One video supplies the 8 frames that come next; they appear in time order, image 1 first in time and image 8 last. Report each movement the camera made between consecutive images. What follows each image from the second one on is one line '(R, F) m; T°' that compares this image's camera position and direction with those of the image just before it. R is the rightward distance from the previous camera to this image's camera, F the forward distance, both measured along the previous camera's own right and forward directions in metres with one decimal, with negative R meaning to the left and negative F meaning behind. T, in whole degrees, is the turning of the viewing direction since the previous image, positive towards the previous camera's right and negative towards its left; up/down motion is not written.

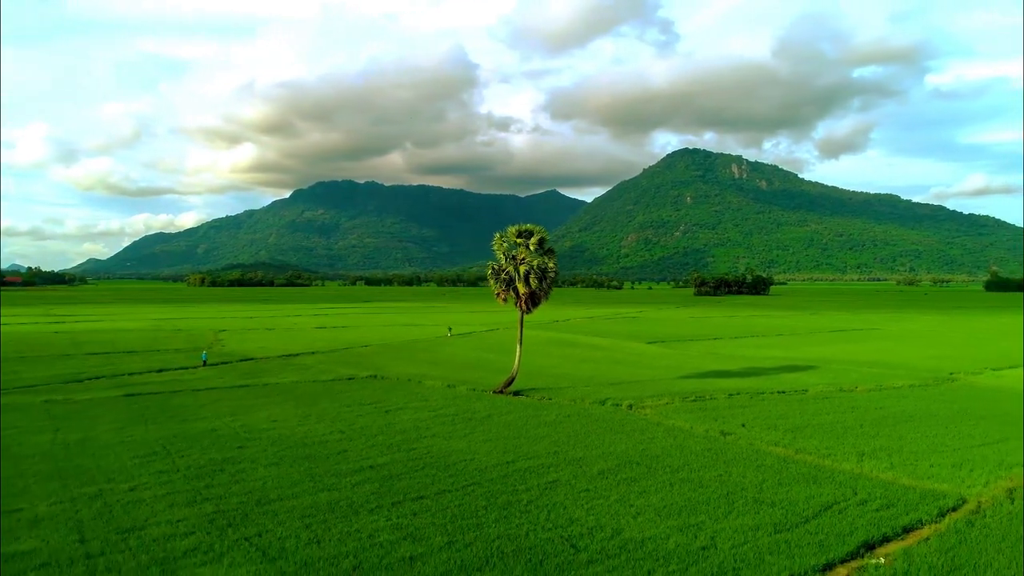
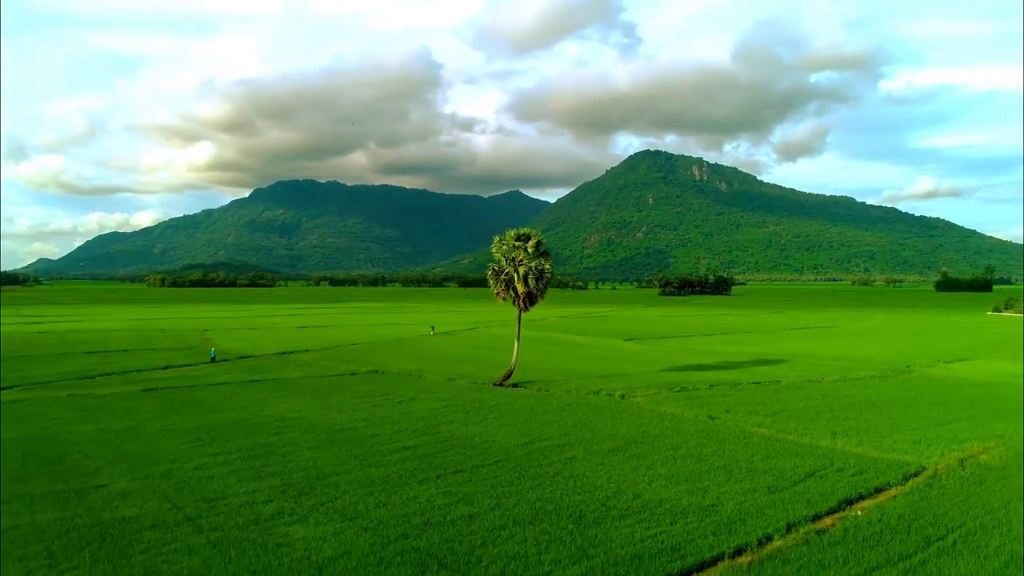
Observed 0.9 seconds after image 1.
(-1.7, -2.5) m; +3°
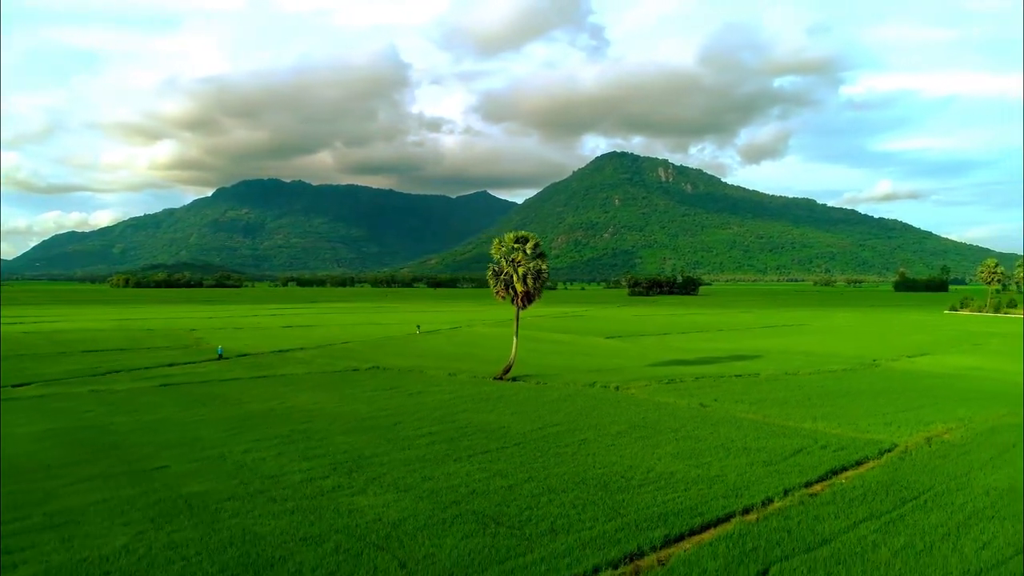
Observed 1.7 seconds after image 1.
(-1.6, -2.3) m; +2°
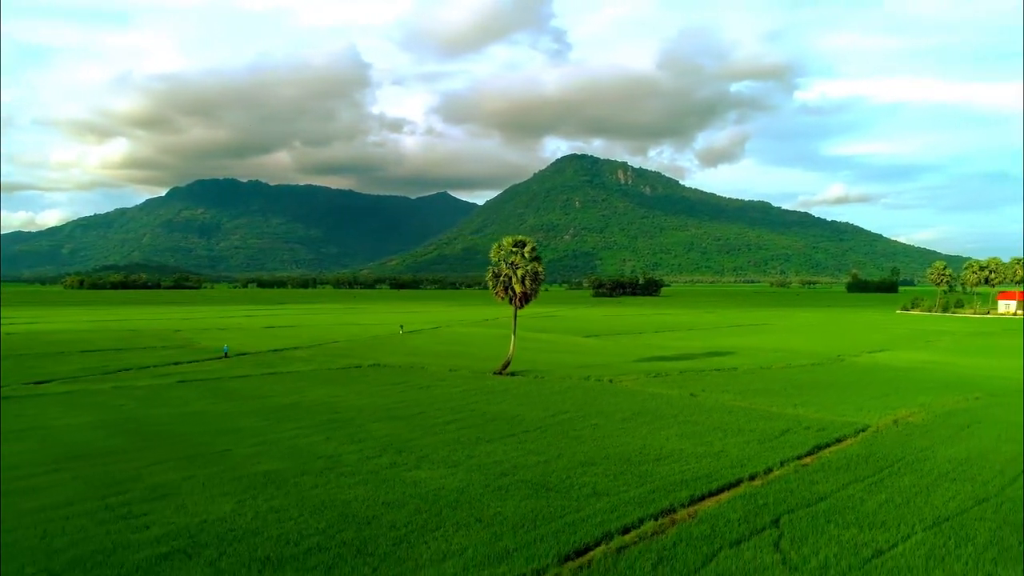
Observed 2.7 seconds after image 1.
(-2.1, -2.7) m; +3°
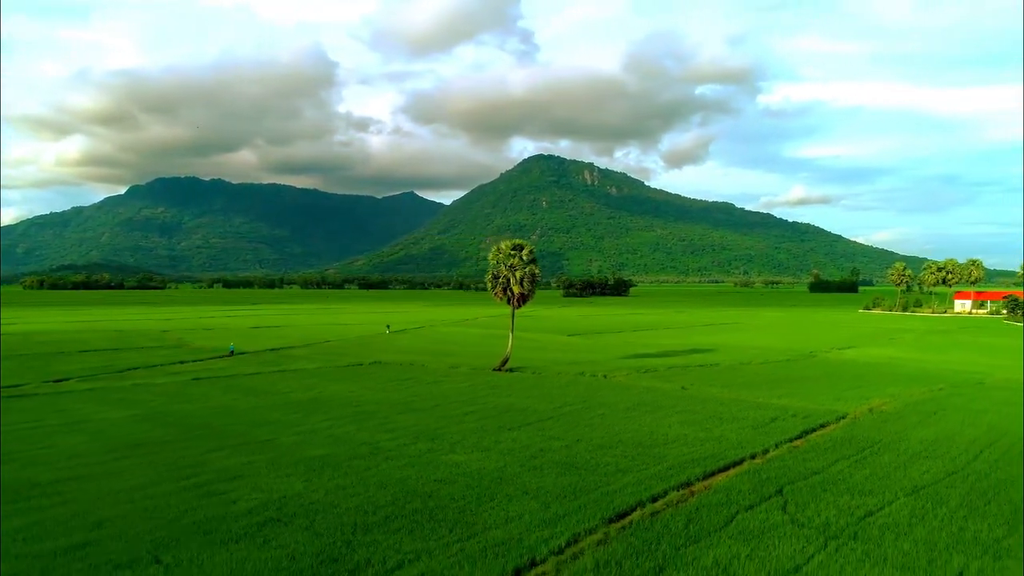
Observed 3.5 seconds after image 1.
(-1.8, -2.3) m; +3°
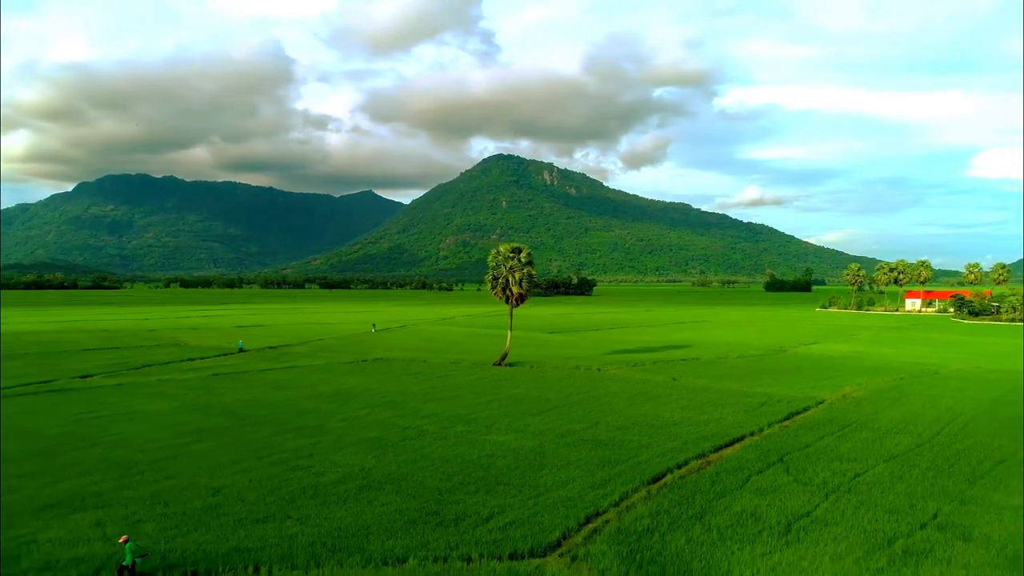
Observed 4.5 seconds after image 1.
(-2.5, -3.1) m; +3°
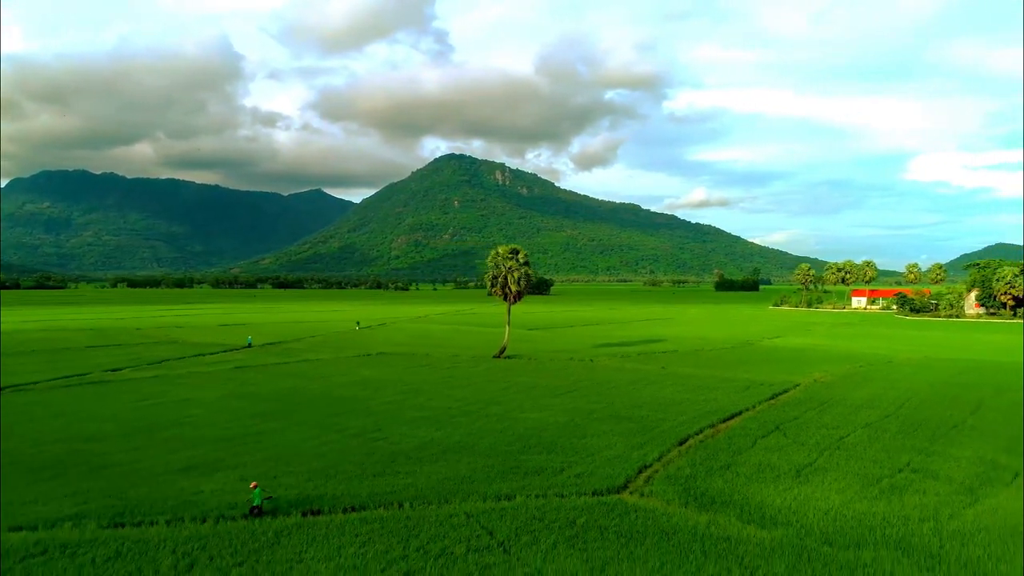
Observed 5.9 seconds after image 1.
(-3.2, -3.9) m; +4°
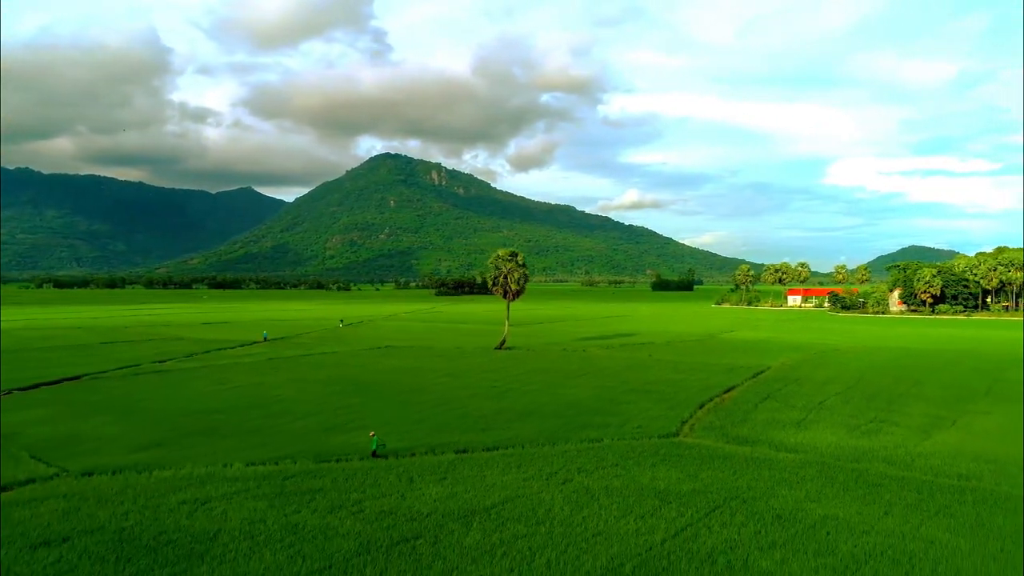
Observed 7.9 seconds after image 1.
(-4.8, -5.9) m; +5°
